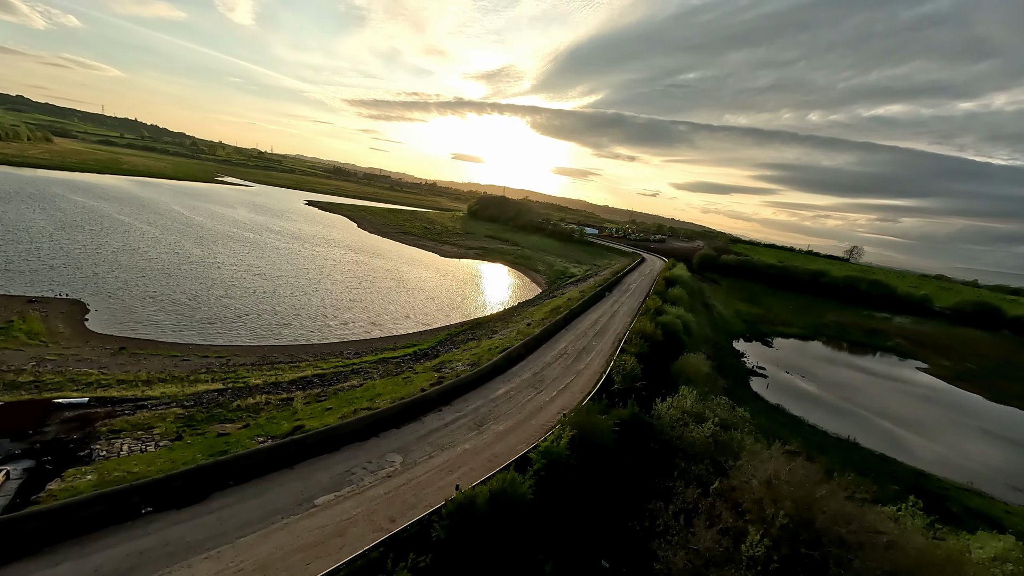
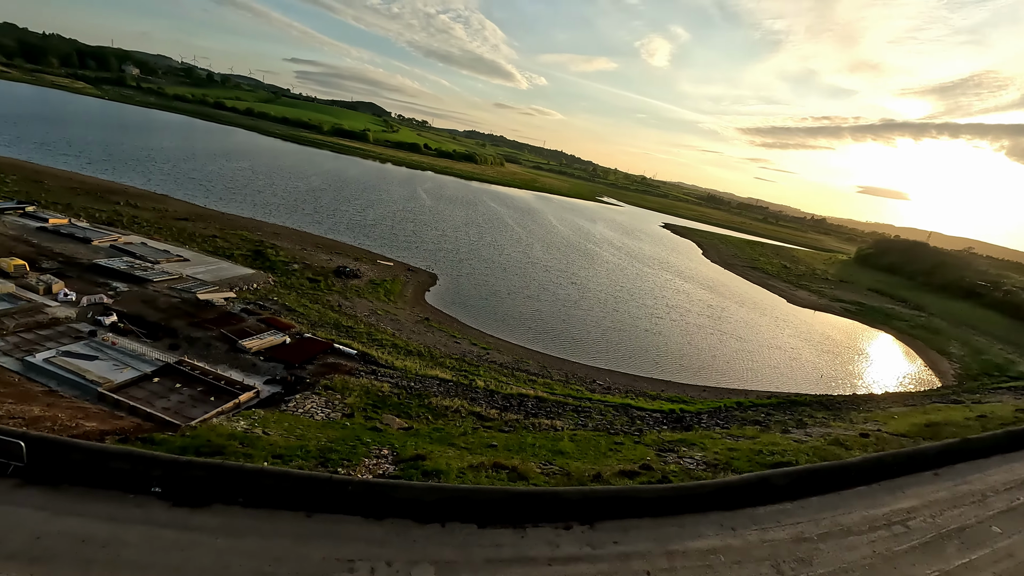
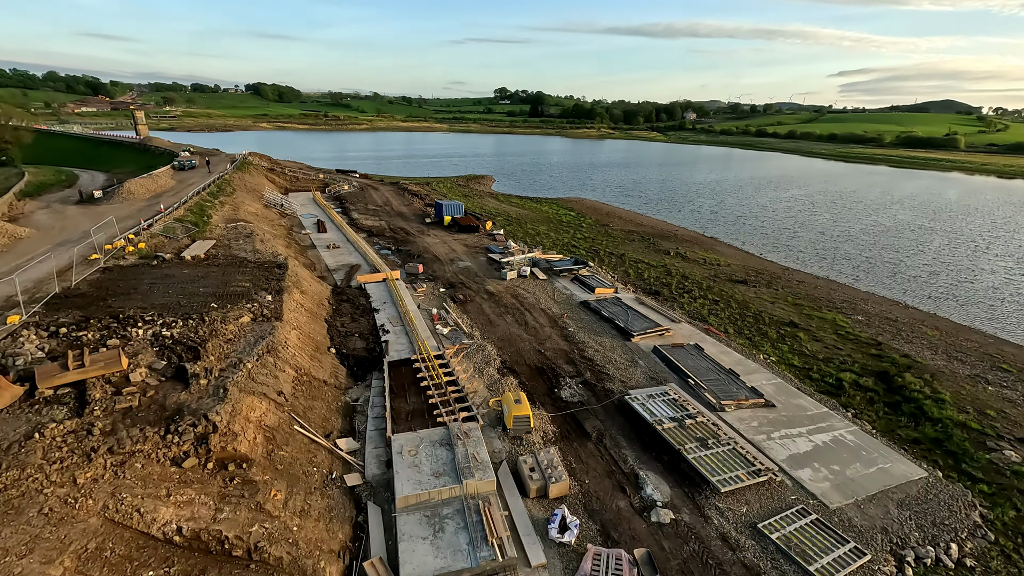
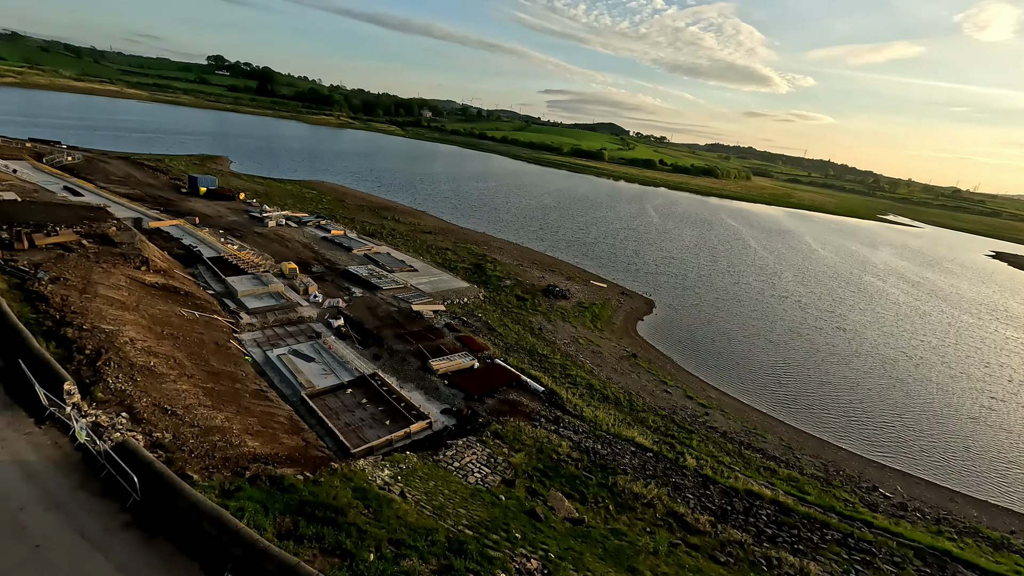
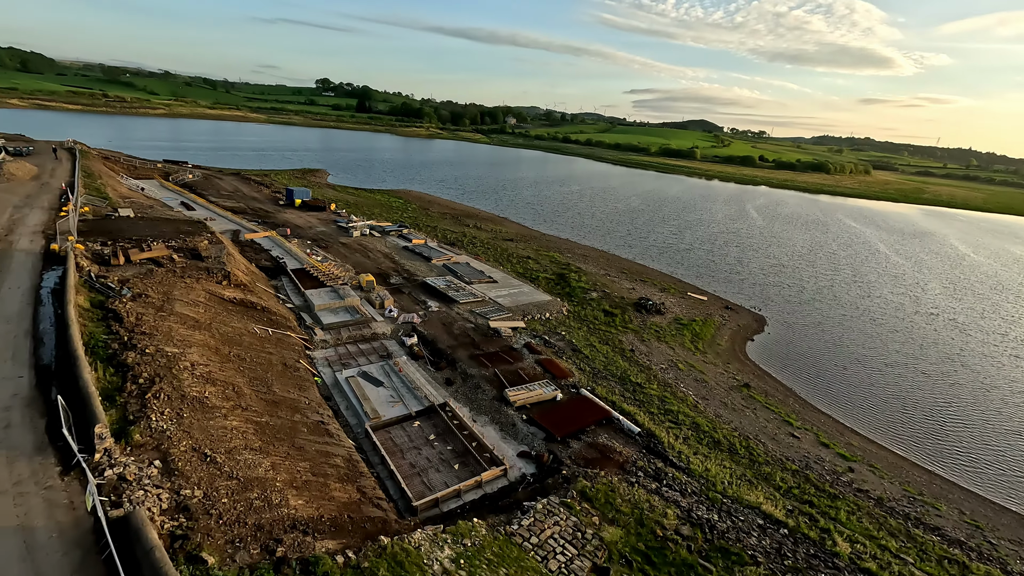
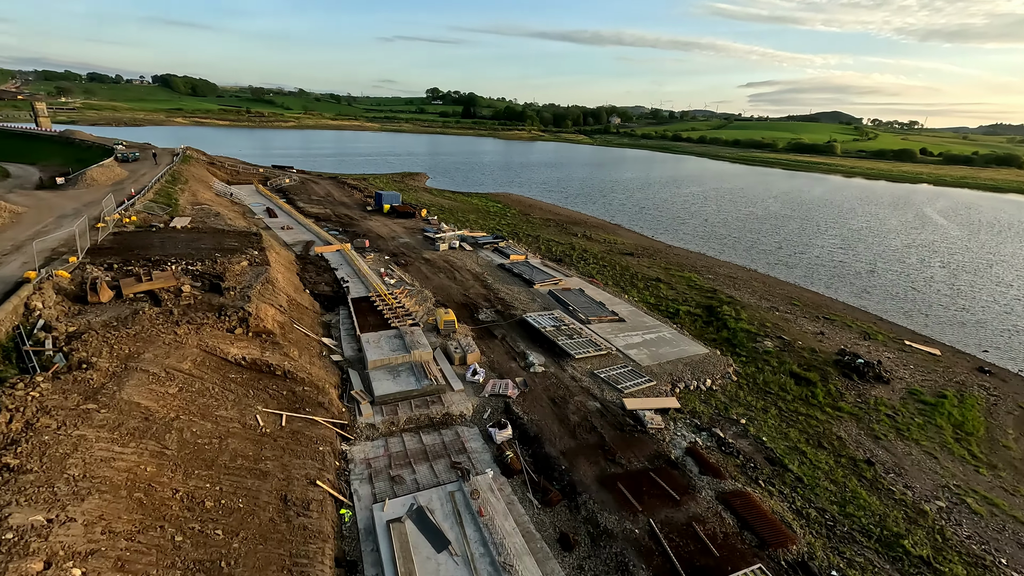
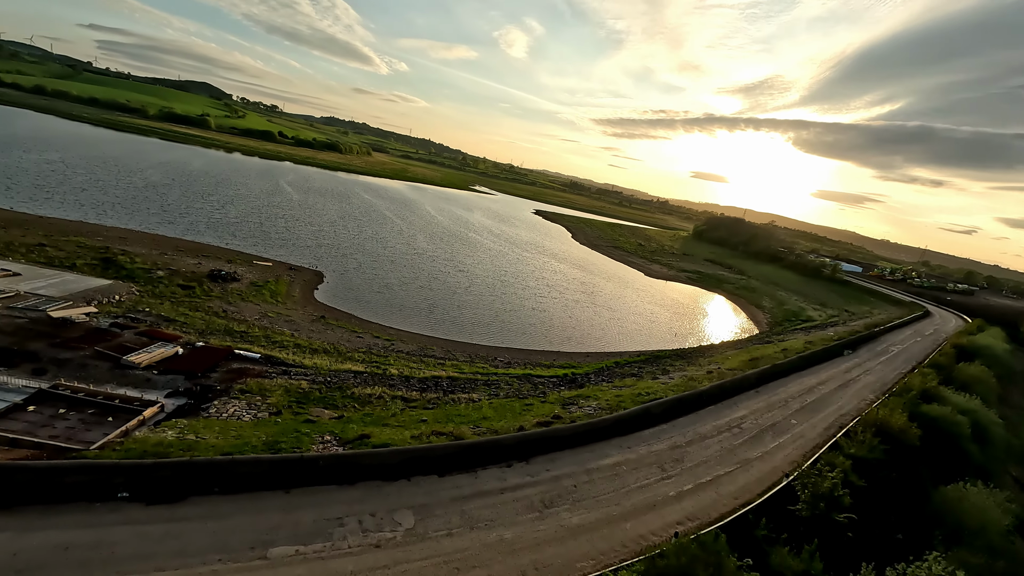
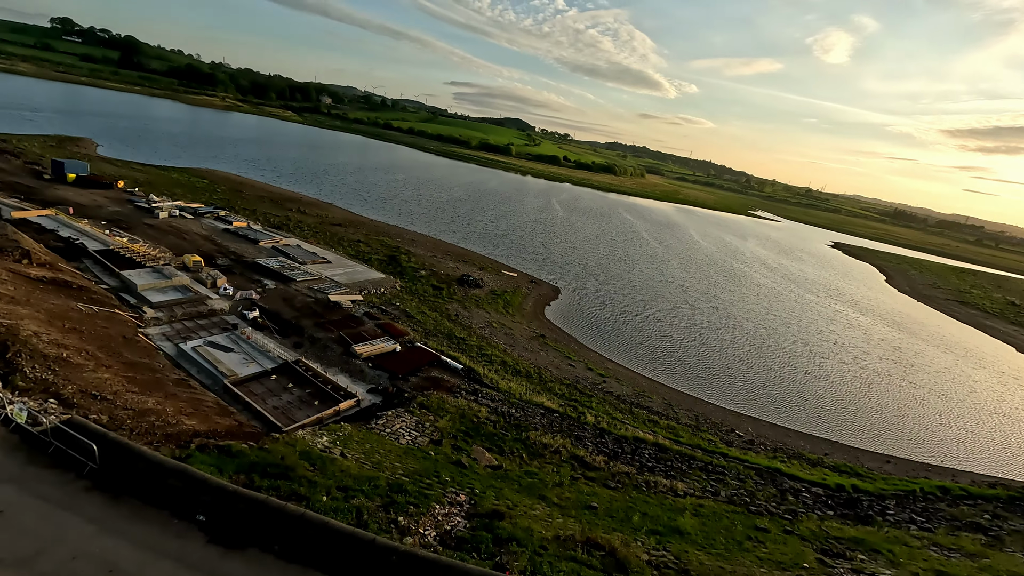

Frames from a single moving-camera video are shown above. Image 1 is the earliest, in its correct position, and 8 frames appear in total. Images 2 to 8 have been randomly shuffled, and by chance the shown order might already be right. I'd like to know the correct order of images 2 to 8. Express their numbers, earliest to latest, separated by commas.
7, 2, 8, 4, 5, 6, 3
